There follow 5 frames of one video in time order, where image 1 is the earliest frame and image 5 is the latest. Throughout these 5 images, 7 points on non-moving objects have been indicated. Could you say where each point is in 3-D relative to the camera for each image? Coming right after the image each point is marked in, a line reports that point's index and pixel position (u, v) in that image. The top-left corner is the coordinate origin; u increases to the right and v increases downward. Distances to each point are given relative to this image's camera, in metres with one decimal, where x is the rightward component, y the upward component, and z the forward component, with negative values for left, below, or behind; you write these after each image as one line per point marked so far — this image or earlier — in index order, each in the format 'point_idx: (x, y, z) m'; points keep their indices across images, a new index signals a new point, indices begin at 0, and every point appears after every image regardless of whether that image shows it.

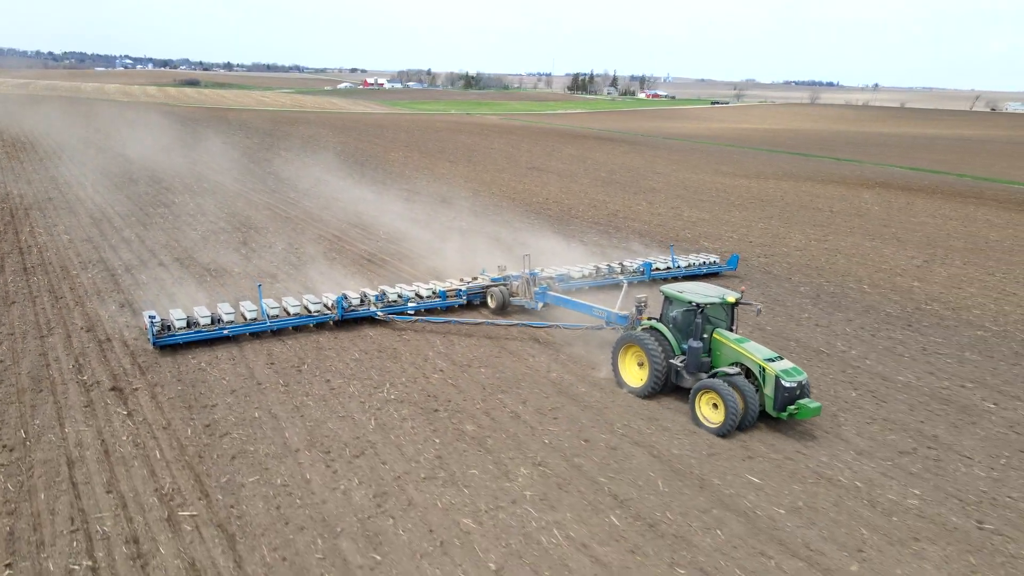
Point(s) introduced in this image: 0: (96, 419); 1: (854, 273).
0: (-4.4, -1.4, +7.7) m
1: (+7.9, +0.3, +16.7) m
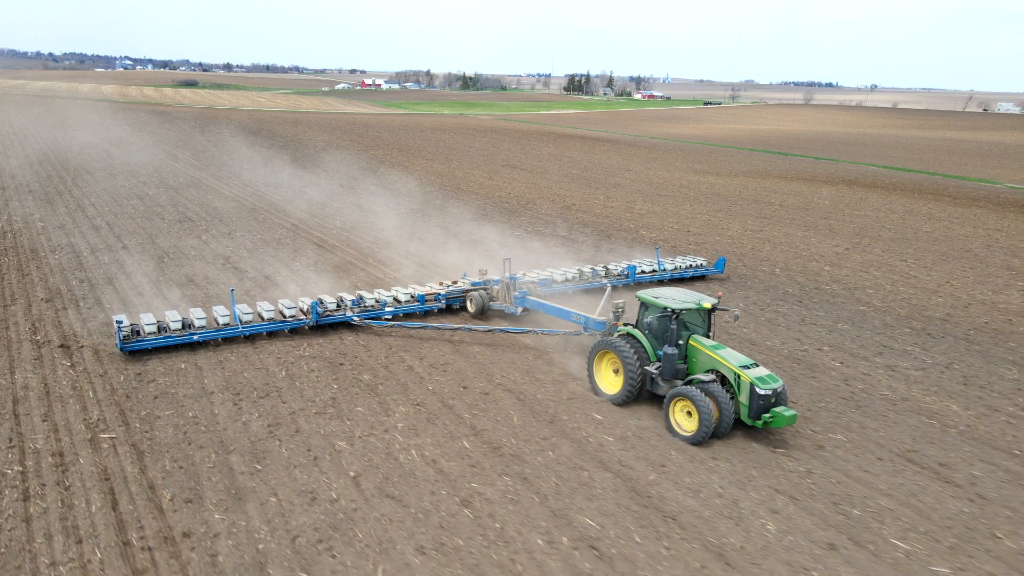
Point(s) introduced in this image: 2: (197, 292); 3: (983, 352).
0: (-5.8, -1.0, +8.9) m
1: (+6.5, +0.7, +18.0) m
2: (-5.5, -0.1, +12.6) m
3: (+7.5, -1.0, +11.6) m
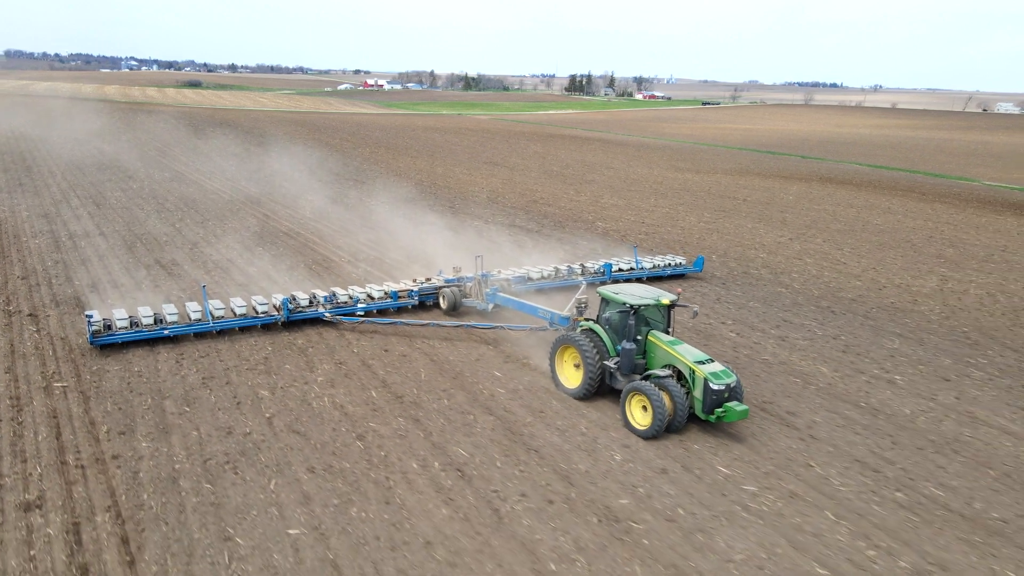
0: (-7.0, -0.6, +10.1) m
1: (+5.4, +1.1, +19.0) m
2: (-6.7, +0.3, +13.7) m
3: (+6.4, -0.7, +12.7) m
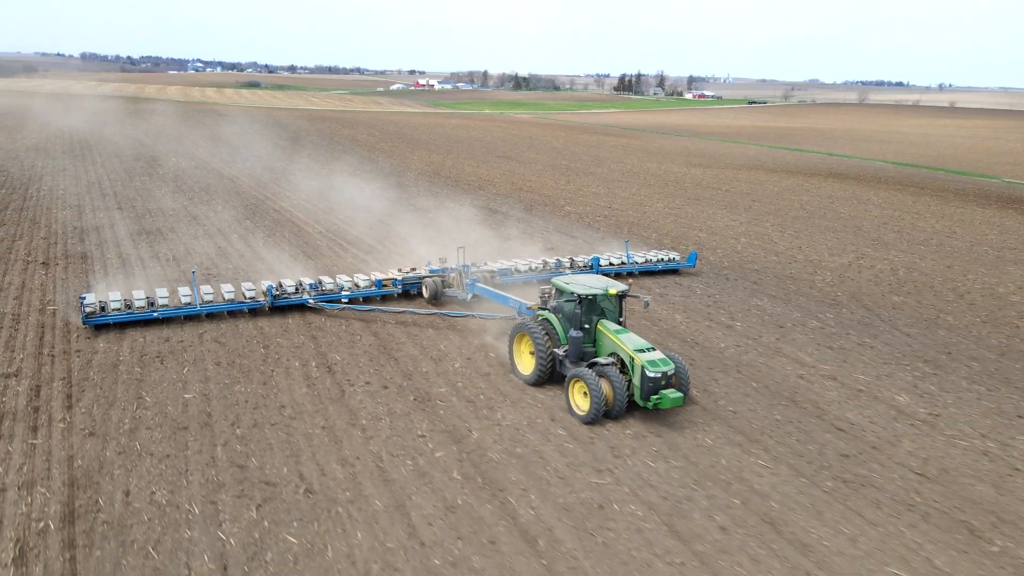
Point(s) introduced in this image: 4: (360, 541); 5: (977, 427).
0: (-8.6, +0.2, +12.8) m
1: (+4.4, +1.7, +20.9) m
2: (-8.0, +1.2, +16.4) m
3: (+4.9, 0.0, +14.4) m
4: (-1.3, -2.1, +5.9) m
5: (+5.5, -1.6, +8.5) m
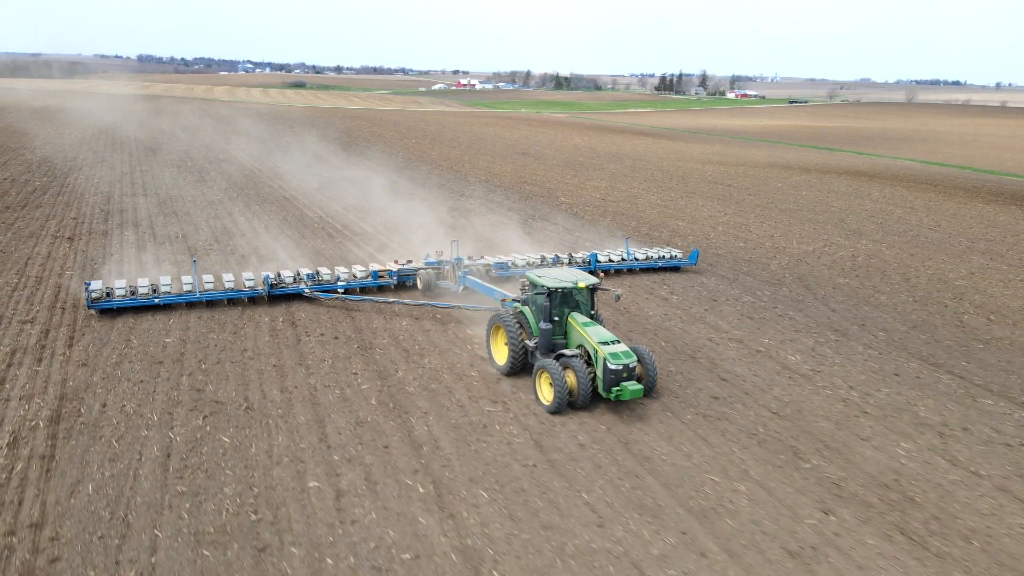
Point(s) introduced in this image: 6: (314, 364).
0: (-9.3, +0.8, +14.6) m
1: (+4.1, +2.1, +22.0) m
2: (-8.5, +1.7, +18.2) m
3: (+4.2, +0.4, +15.5) m
4: (-2.4, -1.6, +7.4) m
5: (+4.5, -1.2, +9.6) m
6: (-2.6, -1.0, +9.4) m
